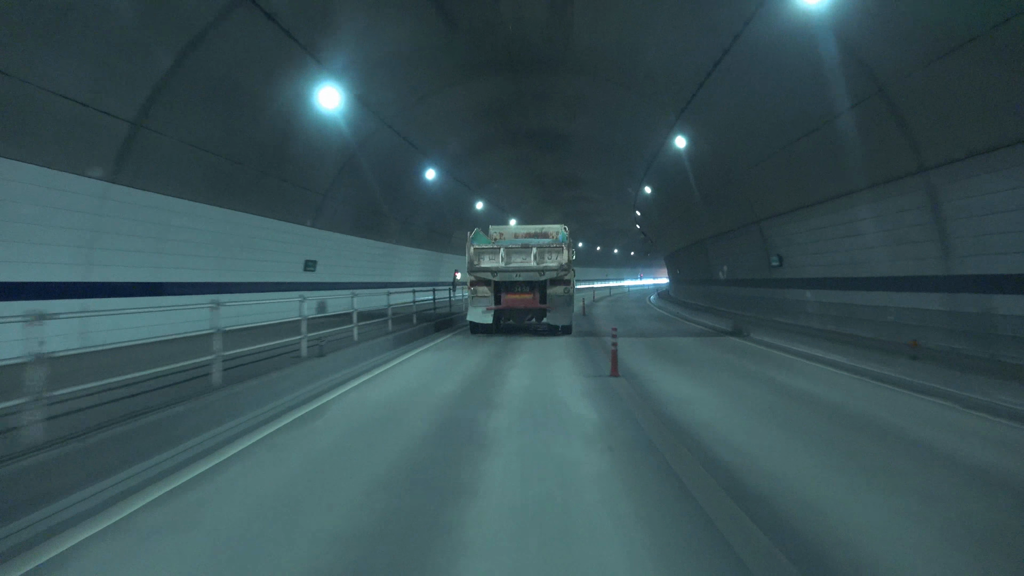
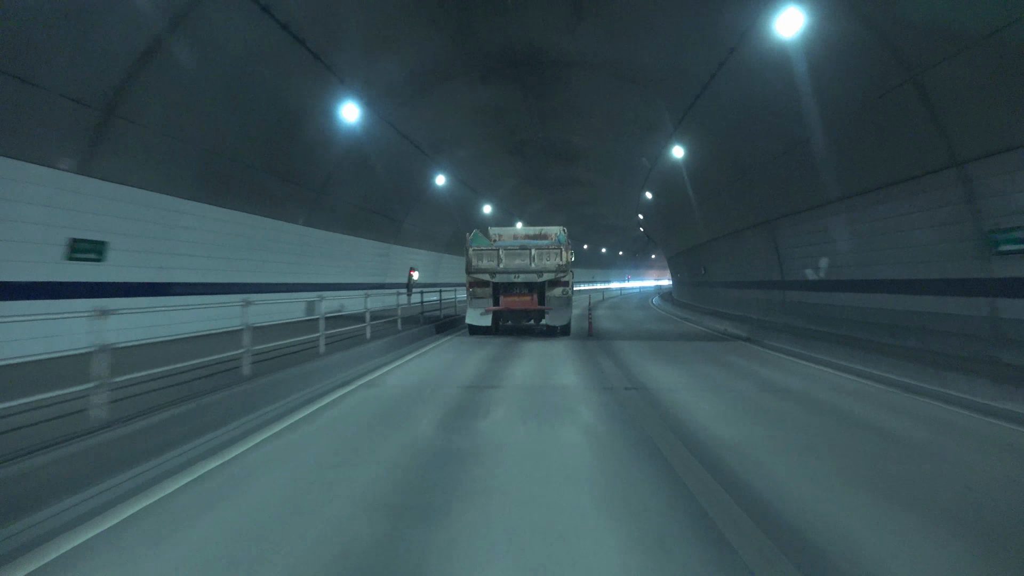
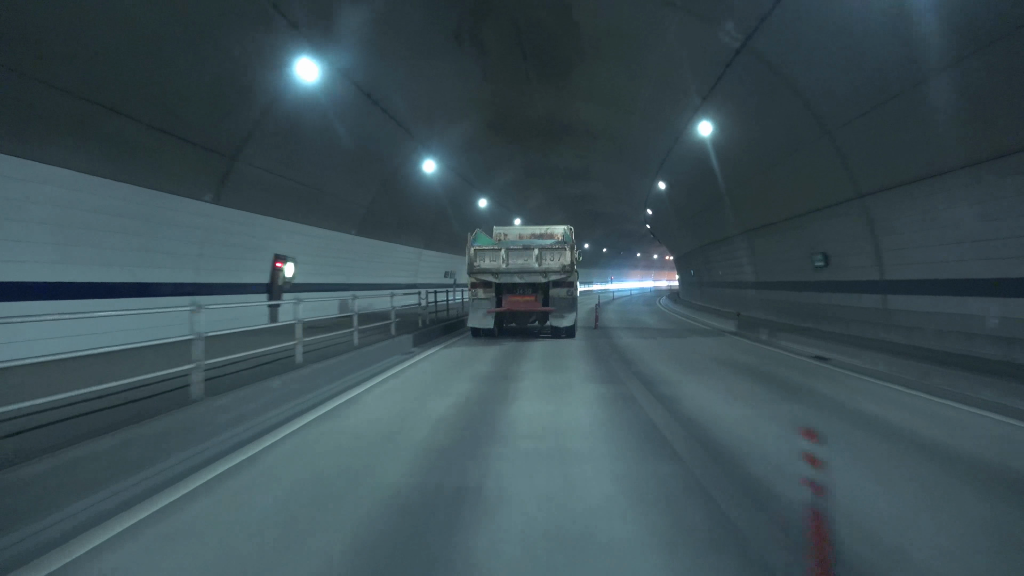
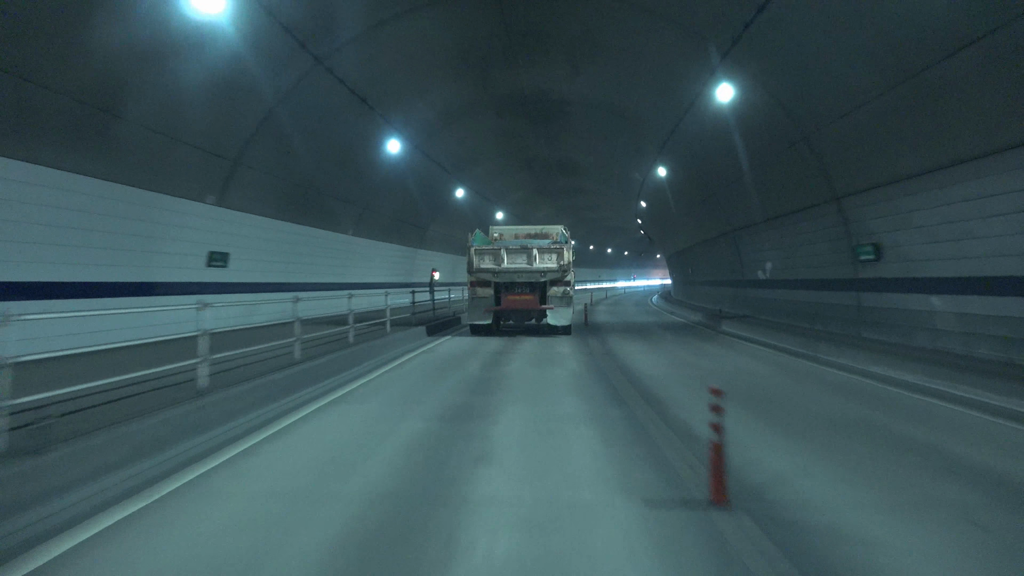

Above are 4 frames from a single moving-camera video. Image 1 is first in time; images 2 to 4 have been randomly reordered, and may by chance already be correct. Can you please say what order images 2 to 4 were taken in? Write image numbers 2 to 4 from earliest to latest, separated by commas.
4, 2, 3
